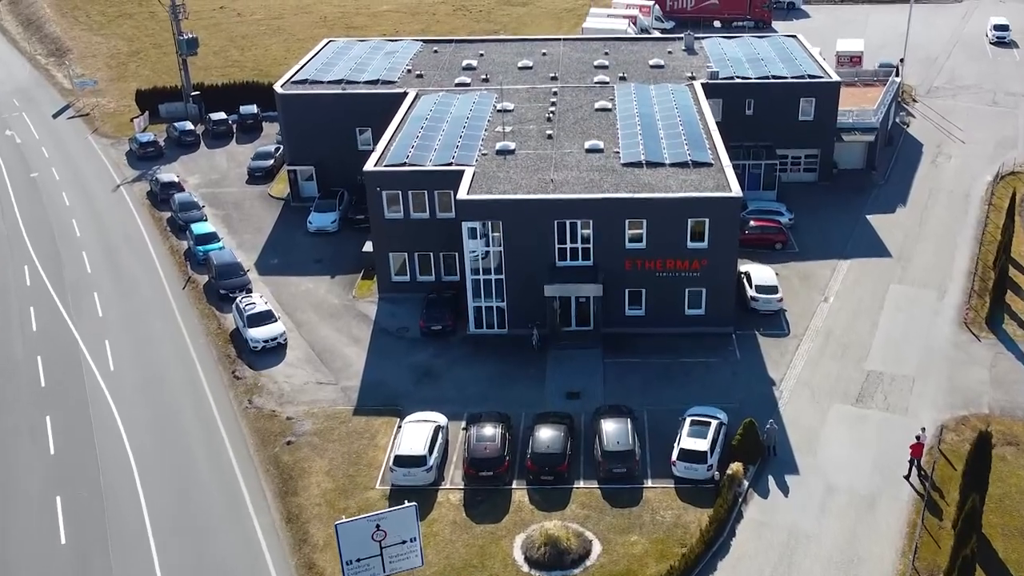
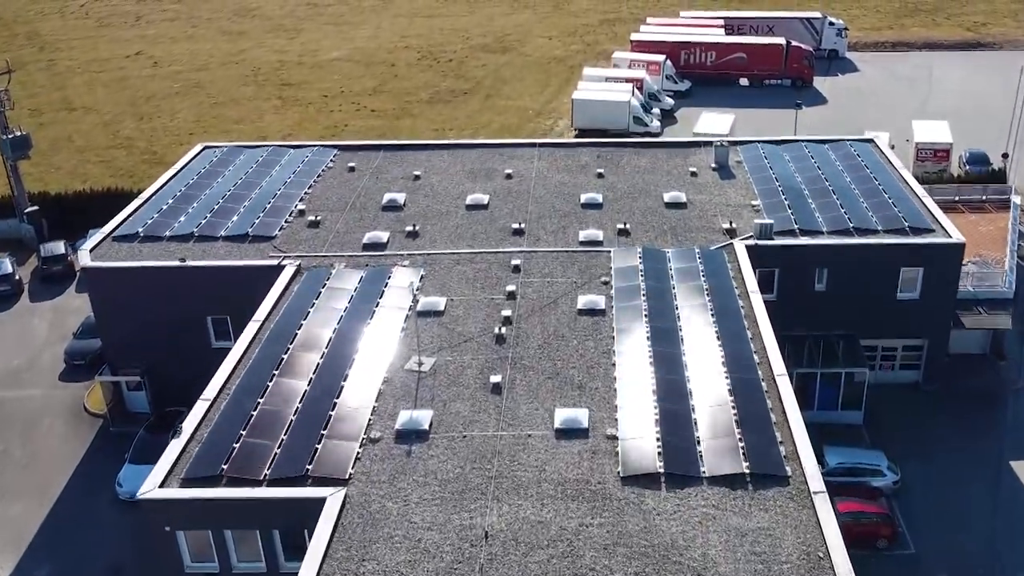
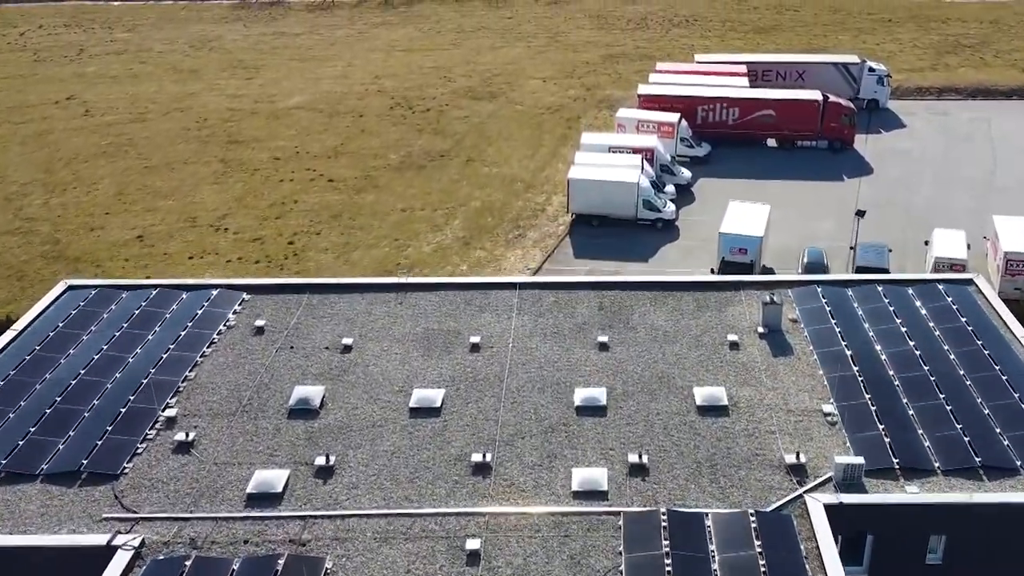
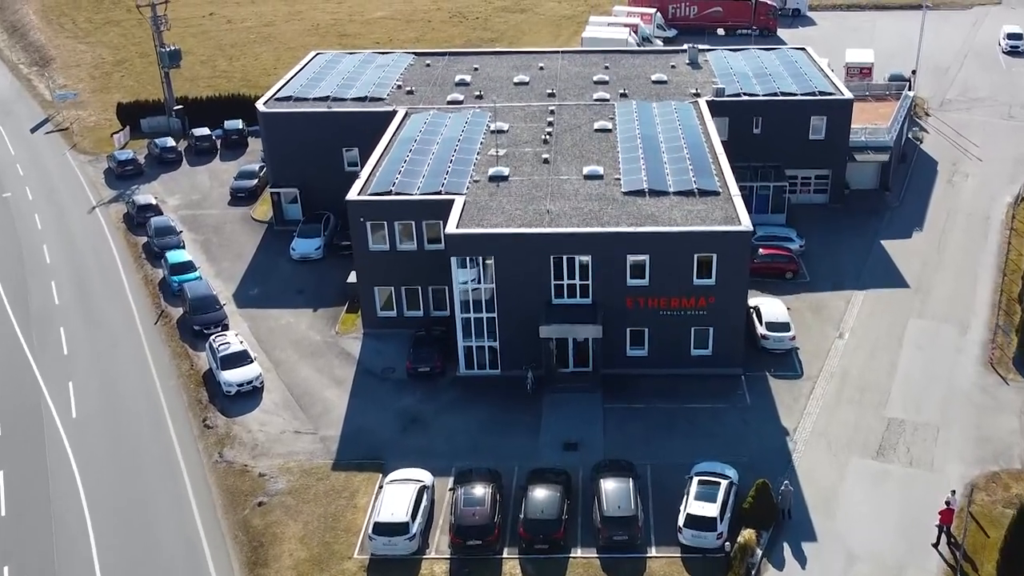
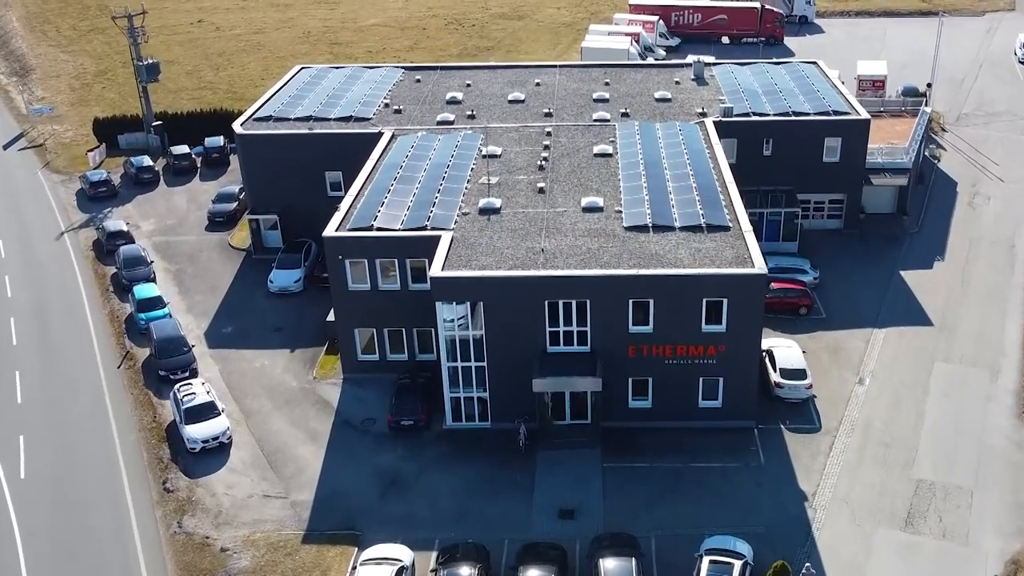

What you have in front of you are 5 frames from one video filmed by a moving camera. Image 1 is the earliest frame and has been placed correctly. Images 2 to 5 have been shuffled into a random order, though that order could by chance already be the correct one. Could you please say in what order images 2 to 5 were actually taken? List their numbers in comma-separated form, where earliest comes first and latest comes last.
4, 5, 2, 3
